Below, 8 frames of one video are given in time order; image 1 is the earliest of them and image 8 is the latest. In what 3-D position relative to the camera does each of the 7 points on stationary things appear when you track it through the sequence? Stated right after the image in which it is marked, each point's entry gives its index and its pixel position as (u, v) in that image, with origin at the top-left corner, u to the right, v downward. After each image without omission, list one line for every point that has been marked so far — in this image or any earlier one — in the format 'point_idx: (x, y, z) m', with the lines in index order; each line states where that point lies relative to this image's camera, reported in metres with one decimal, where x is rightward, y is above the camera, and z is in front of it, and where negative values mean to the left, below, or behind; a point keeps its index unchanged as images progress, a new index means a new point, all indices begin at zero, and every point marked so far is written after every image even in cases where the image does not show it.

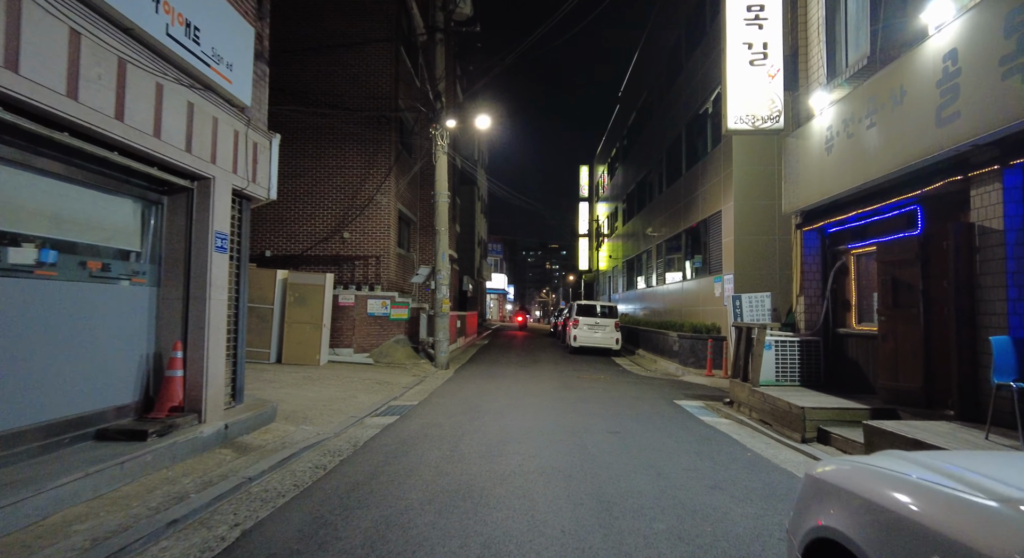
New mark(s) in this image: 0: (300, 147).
0: (-6.5, +4.1, +17.4) m
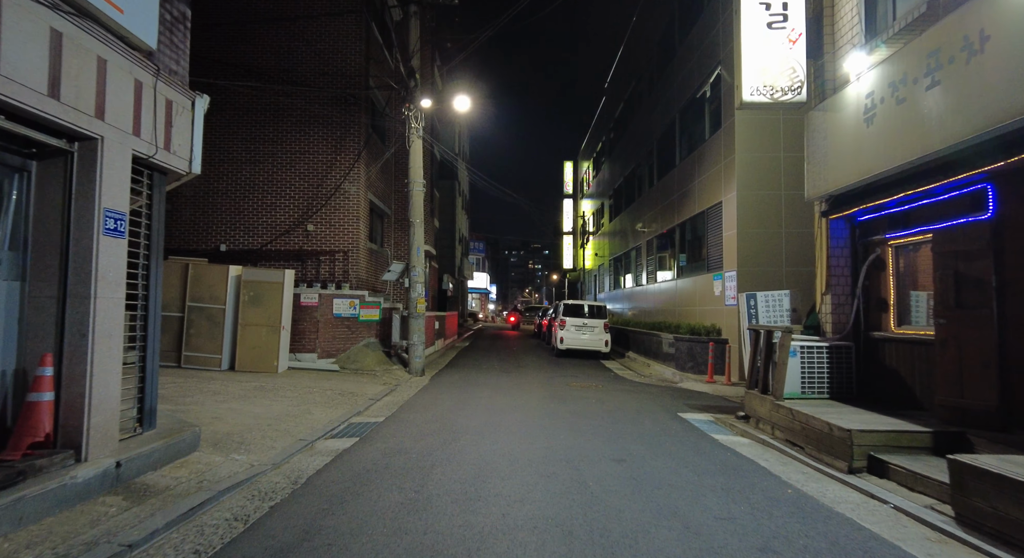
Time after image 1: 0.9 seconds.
0: (-7.0, +4.2, +15.7) m
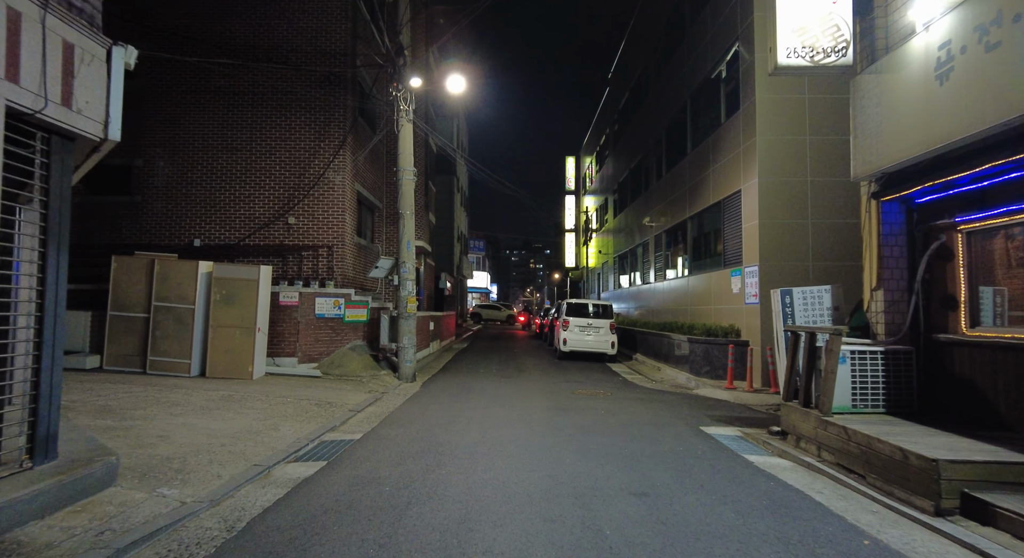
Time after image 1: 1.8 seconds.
0: (-7.0, +4.2, +14.5) m
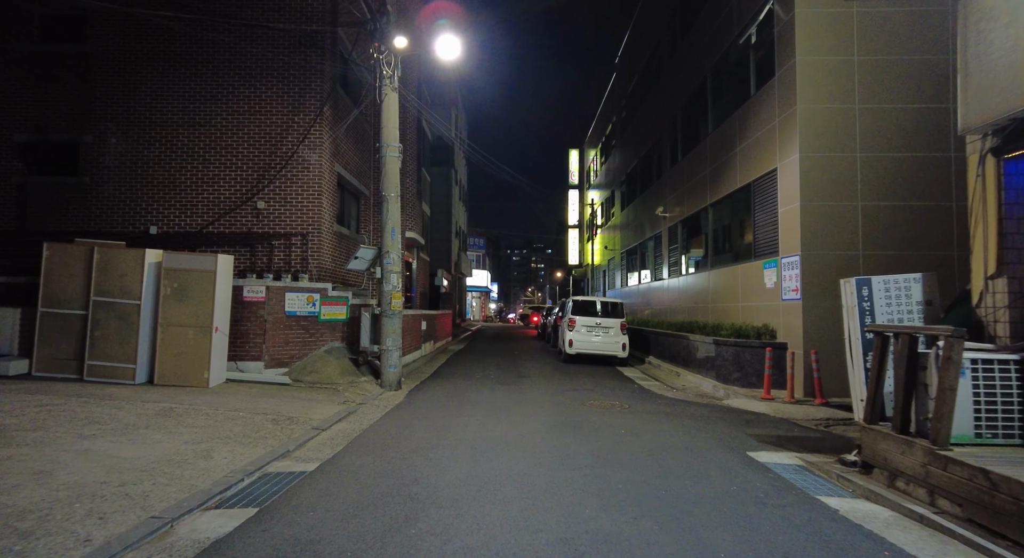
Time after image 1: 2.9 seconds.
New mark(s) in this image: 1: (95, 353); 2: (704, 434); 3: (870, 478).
0: (-7.0, +4.4, +12.7) m
1: (-7.6, -1.4, +10.2) m
2: (+2.7, -2.1, +7.8) m
3: (+3.5, -1.9, +5.5) m
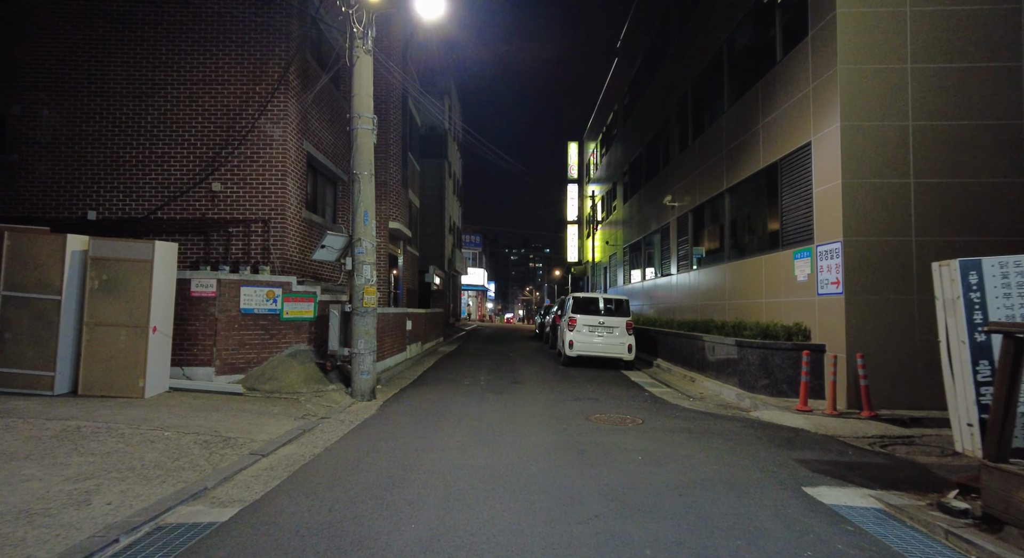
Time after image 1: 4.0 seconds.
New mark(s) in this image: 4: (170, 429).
0: (-7.2, +4.6, +11.1) m
1: (-7.7, -1.2, +8.6) m
2: (+2.5, -2.0, +6.2) m
3: (+3.4, -1.8, +3.9) m
4: (-4.2, -1.9, +6.9) m
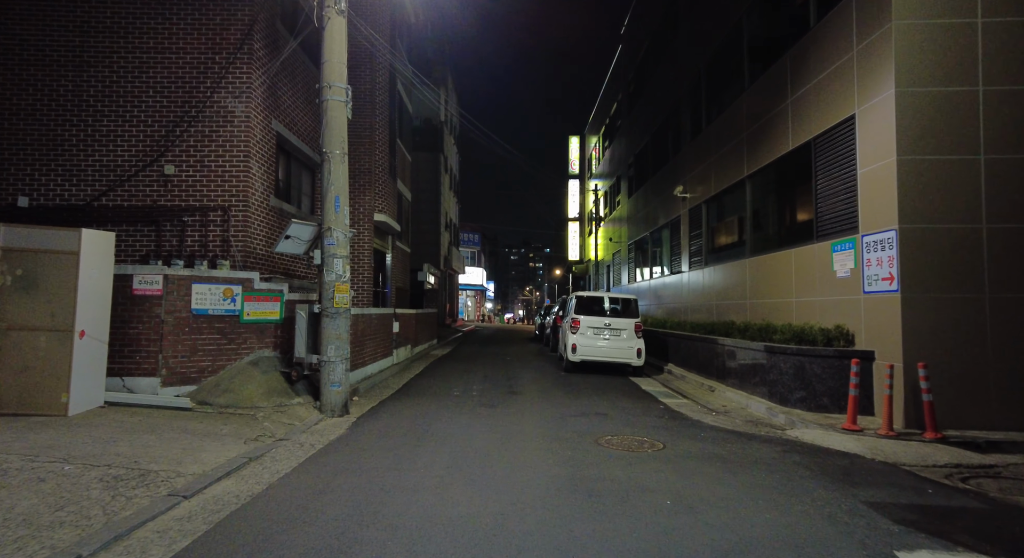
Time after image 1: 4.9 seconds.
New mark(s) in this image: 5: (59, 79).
0: (-7.3, +4.6, +9.7) m
1: (-7.8, -1.1, +7.2) m
2: (+2.4, -1.9, +4.8) m
3: (+3.3, -1.7, +2.5) m
4: (-4.3, -1.8, +5.5) m
5: (-7.8, +3.4, +9.6) m
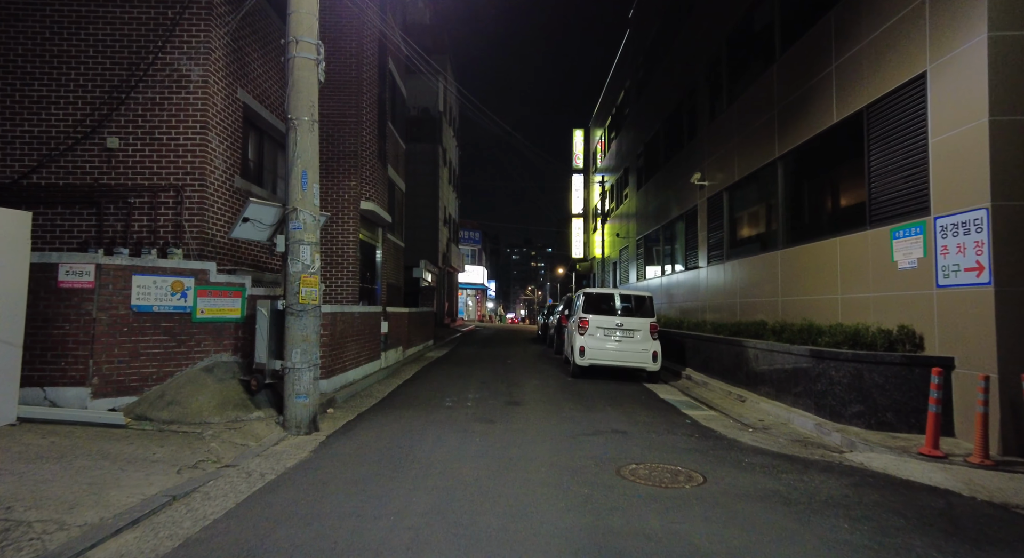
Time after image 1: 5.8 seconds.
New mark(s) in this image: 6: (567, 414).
0: (-7.2, +4.7, +8.3) m
1: (-7.8, -1.0, +5.7) m
2: (+2.4, -1.8, +3.3) m
3: (+3.3, -1.6, +1.0) m
4: (-4.3, -1.7, +4.1) m
5: (-7.7, +3.5, +8.2) m
6: (+0.8, -2.0, +8.4) m
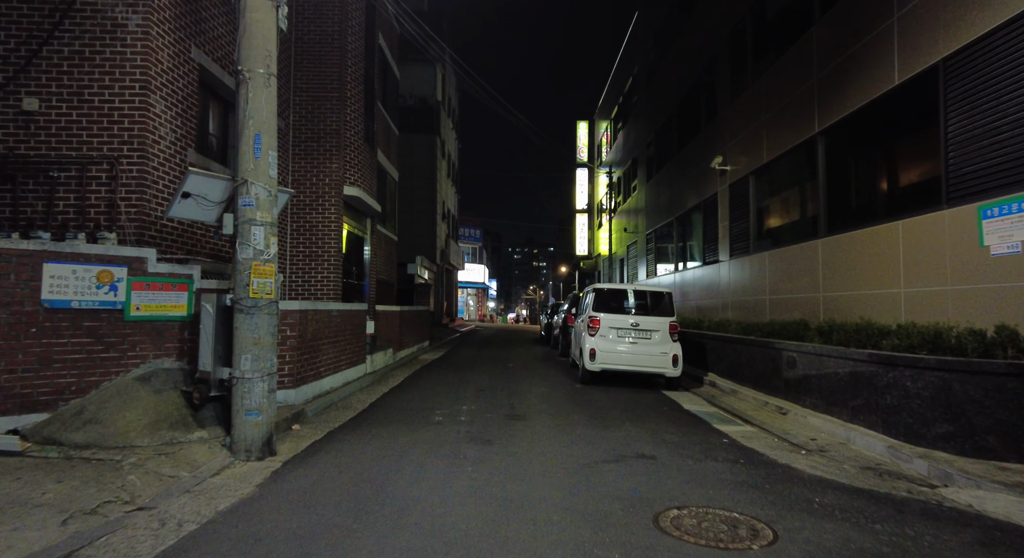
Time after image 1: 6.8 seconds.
0: (-7.2, +4.9, +6.9) m
1: (-7.8, -0.9, +4.3) m
2: (+2.4, -1.7, +1.9) m
3: (+3.3, -1.5, -0.4) m
4: (-4.3, -1.6, +2.7) m
5: (-7.7, +3.7, +6.8) m
6: (+0.9, -1.9, +7.0) m
